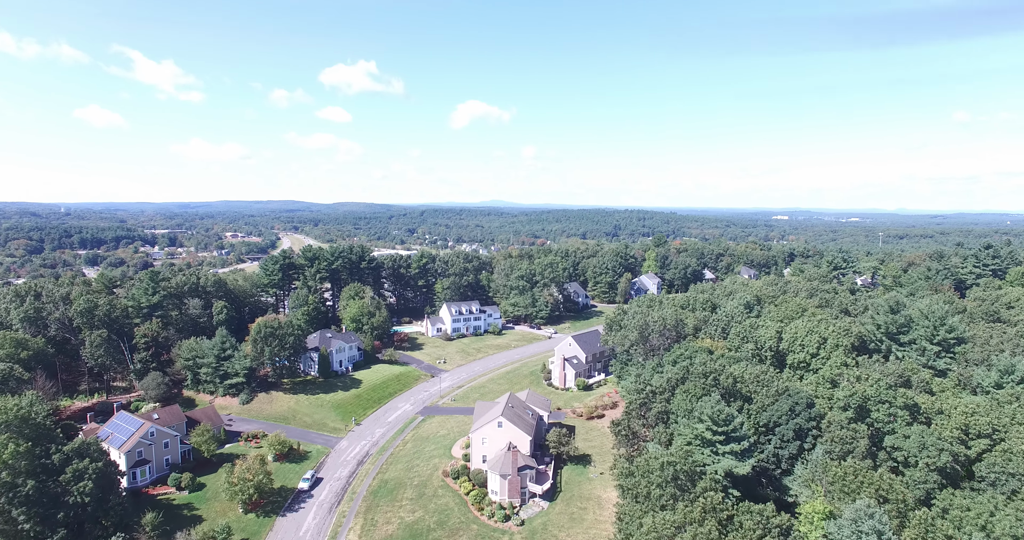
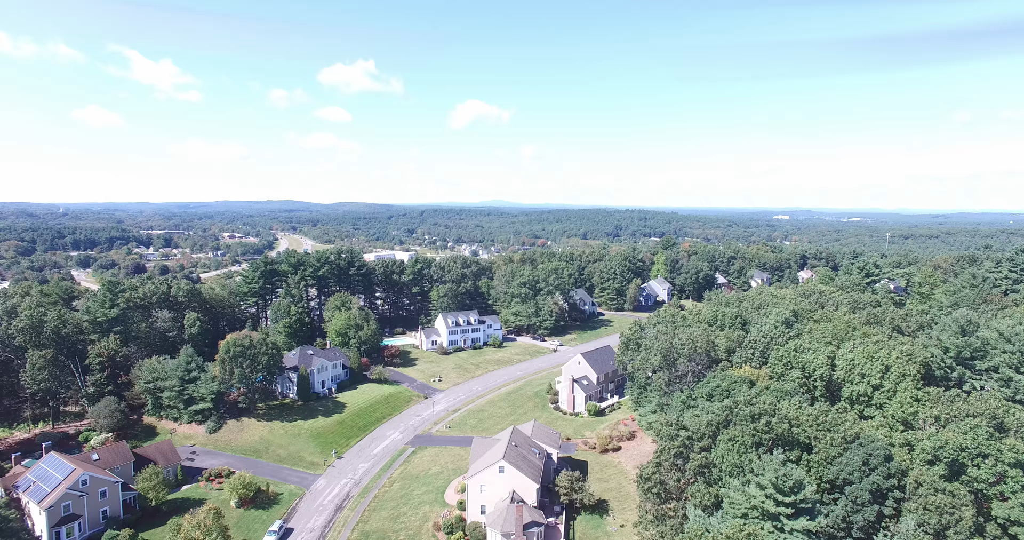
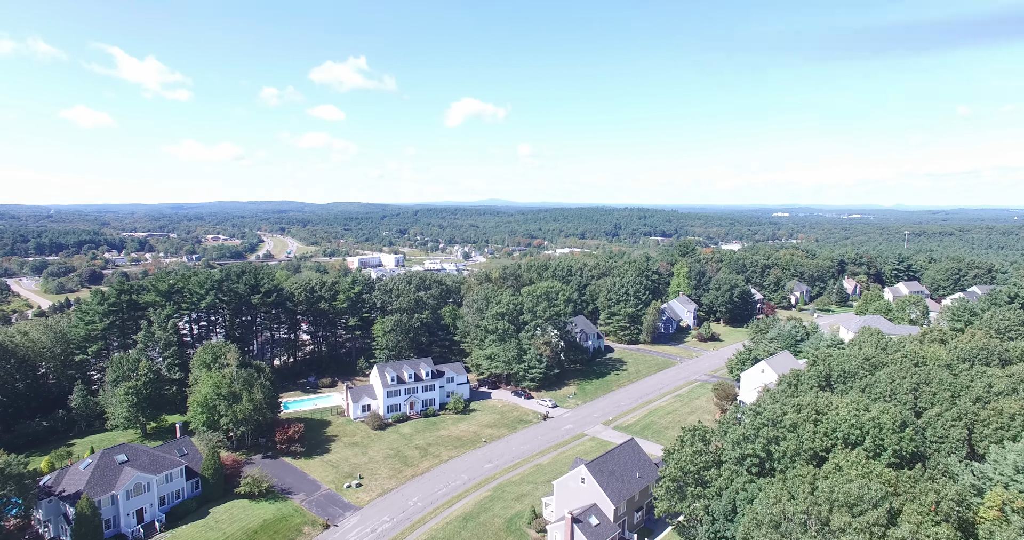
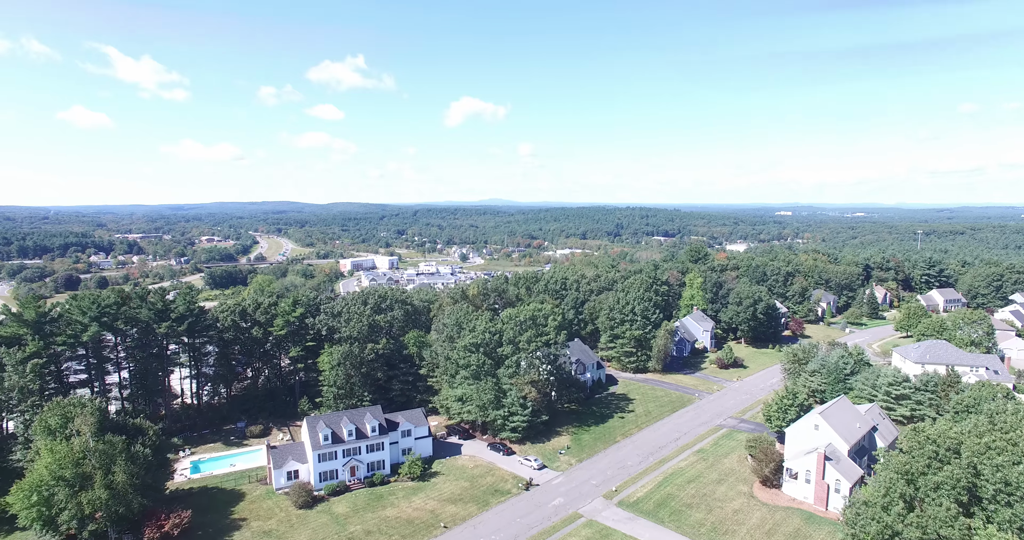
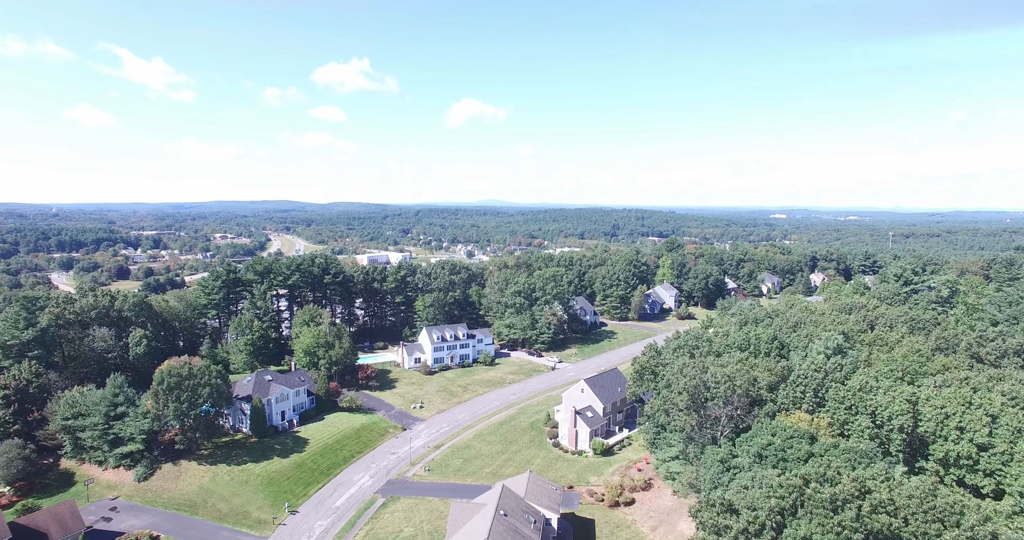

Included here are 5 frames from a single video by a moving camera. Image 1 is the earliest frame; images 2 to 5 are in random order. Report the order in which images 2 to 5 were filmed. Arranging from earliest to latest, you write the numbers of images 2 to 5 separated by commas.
2, 5, 3, 4
